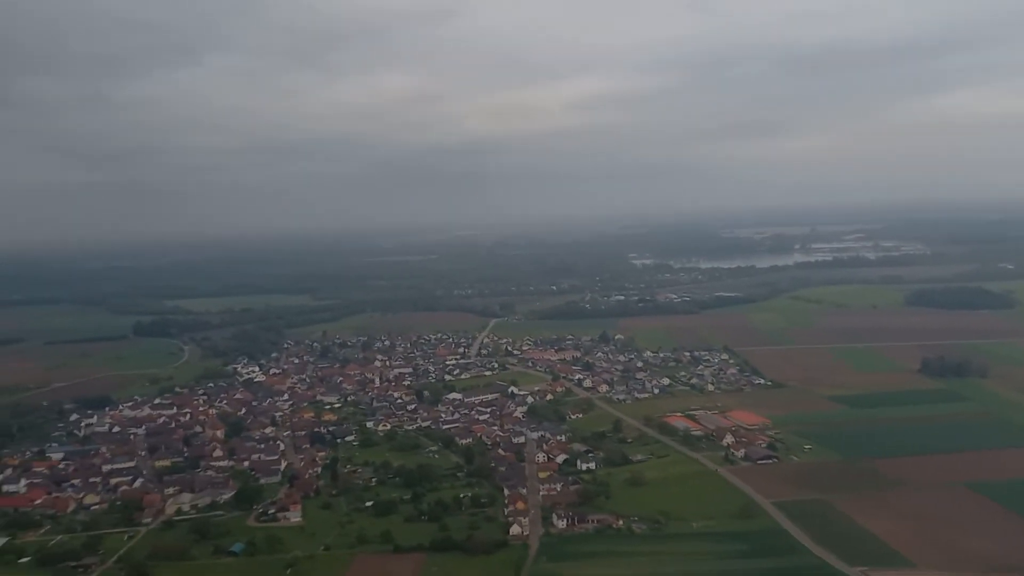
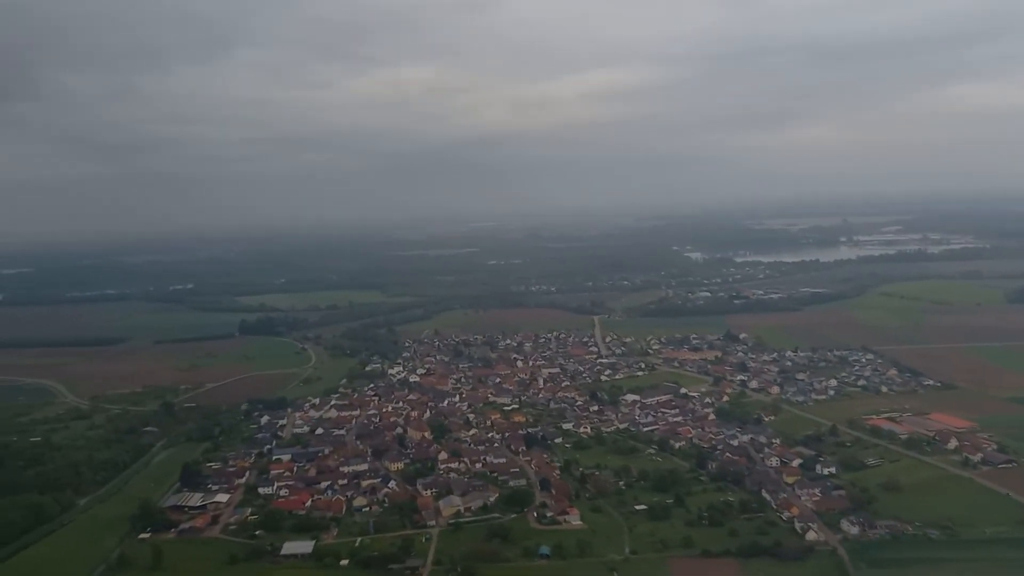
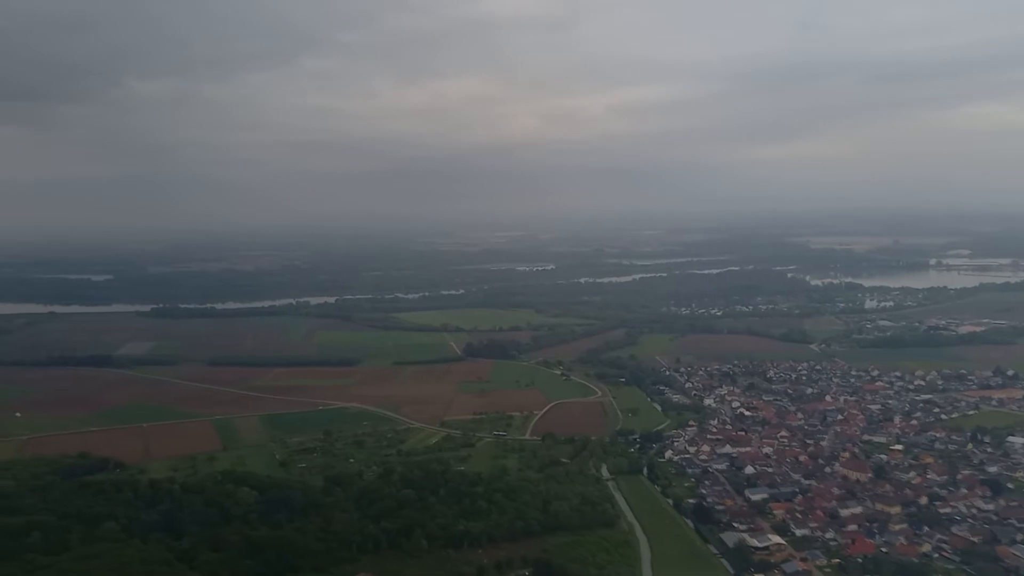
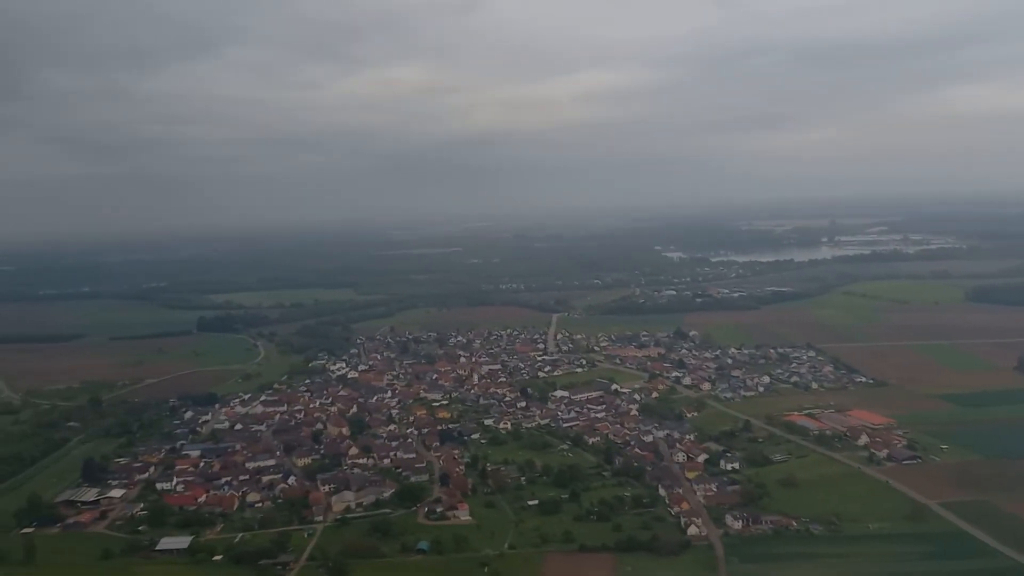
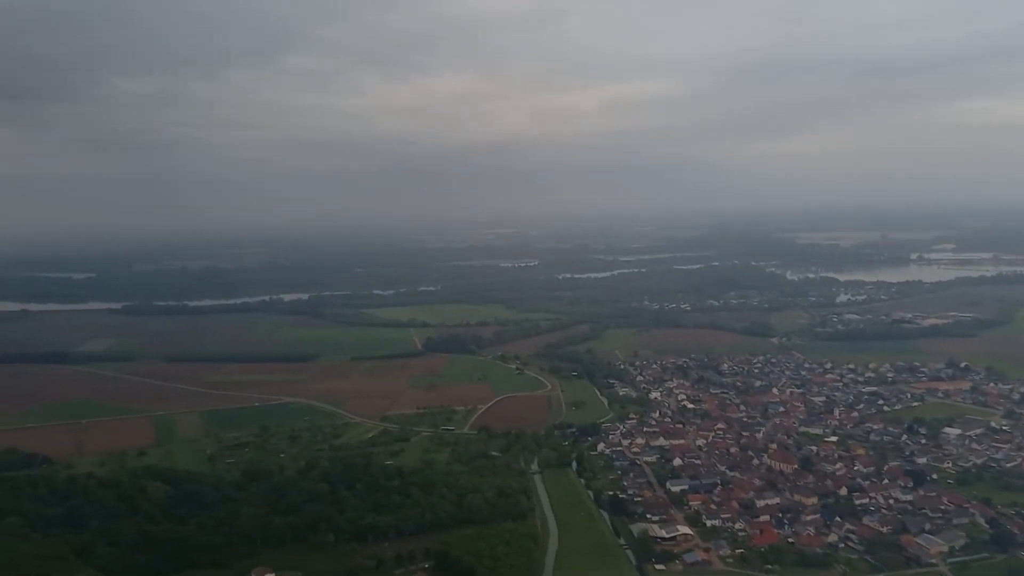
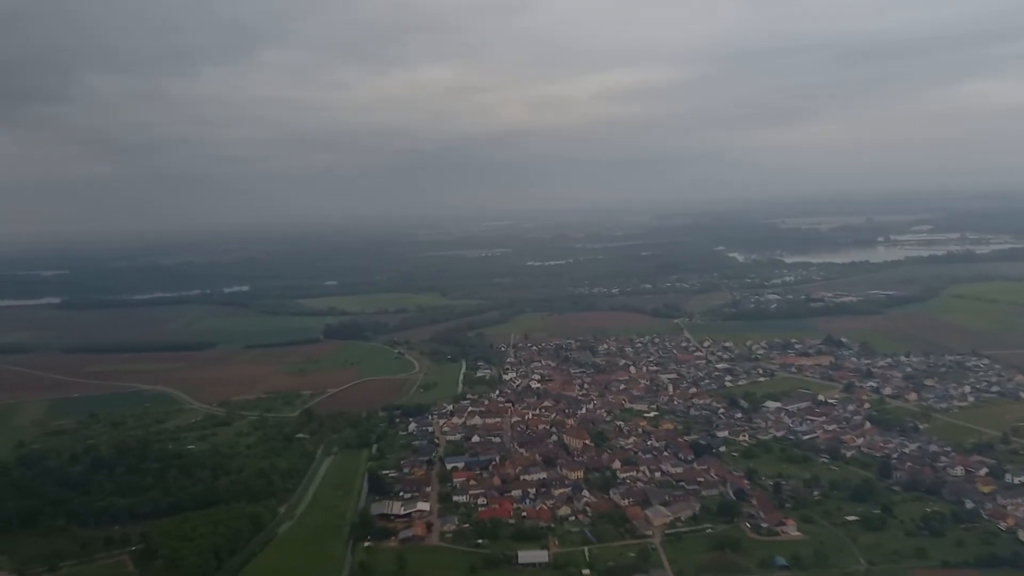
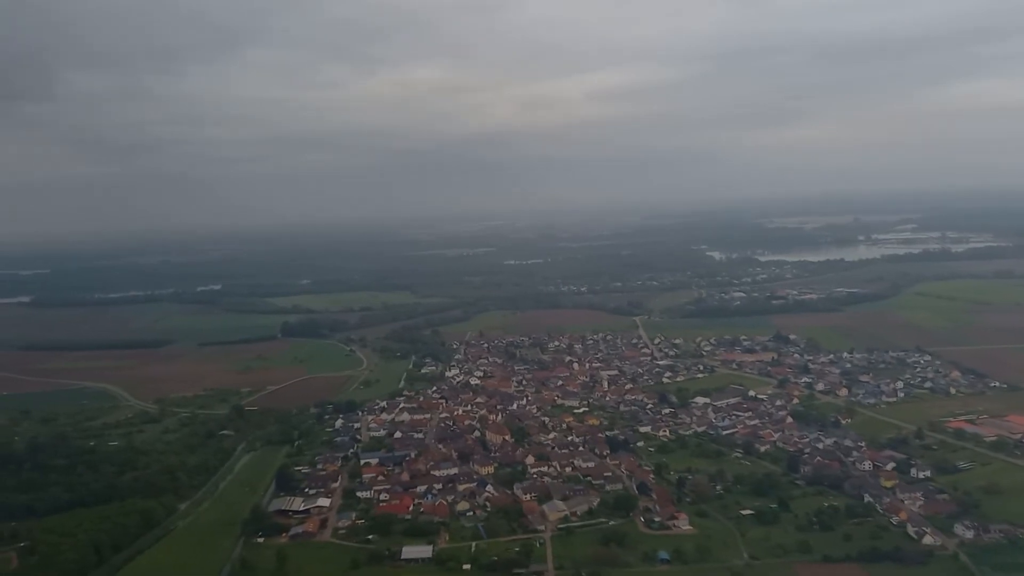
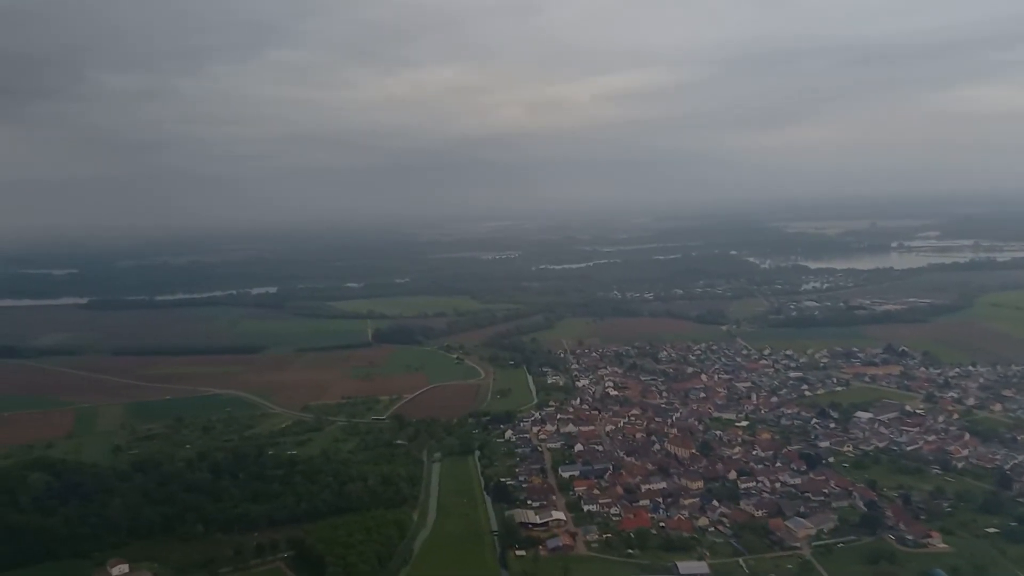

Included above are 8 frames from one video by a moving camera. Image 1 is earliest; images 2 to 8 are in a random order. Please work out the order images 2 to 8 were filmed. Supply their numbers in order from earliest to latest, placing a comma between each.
4, 2, 7, 6, 8, 5, 3
